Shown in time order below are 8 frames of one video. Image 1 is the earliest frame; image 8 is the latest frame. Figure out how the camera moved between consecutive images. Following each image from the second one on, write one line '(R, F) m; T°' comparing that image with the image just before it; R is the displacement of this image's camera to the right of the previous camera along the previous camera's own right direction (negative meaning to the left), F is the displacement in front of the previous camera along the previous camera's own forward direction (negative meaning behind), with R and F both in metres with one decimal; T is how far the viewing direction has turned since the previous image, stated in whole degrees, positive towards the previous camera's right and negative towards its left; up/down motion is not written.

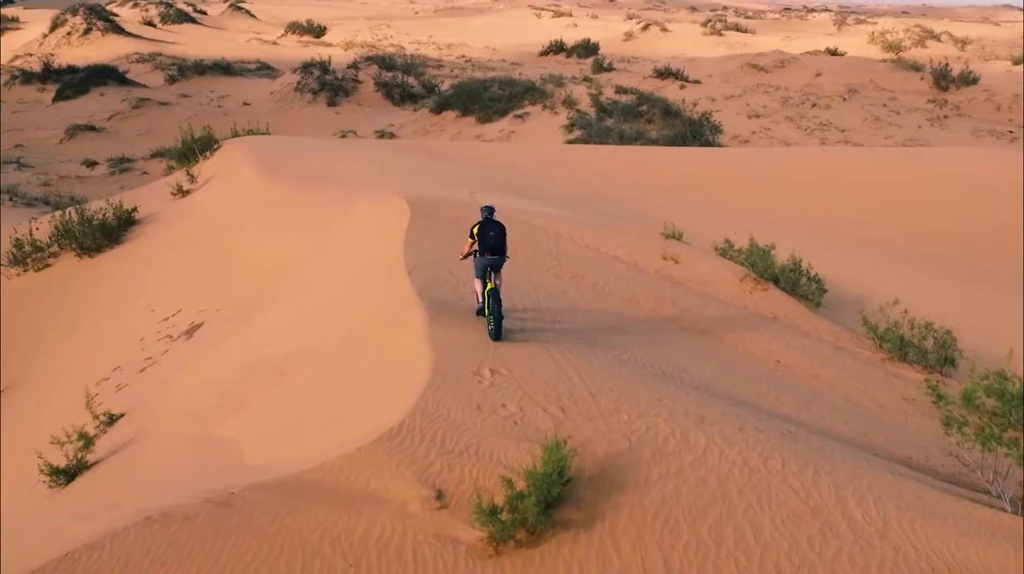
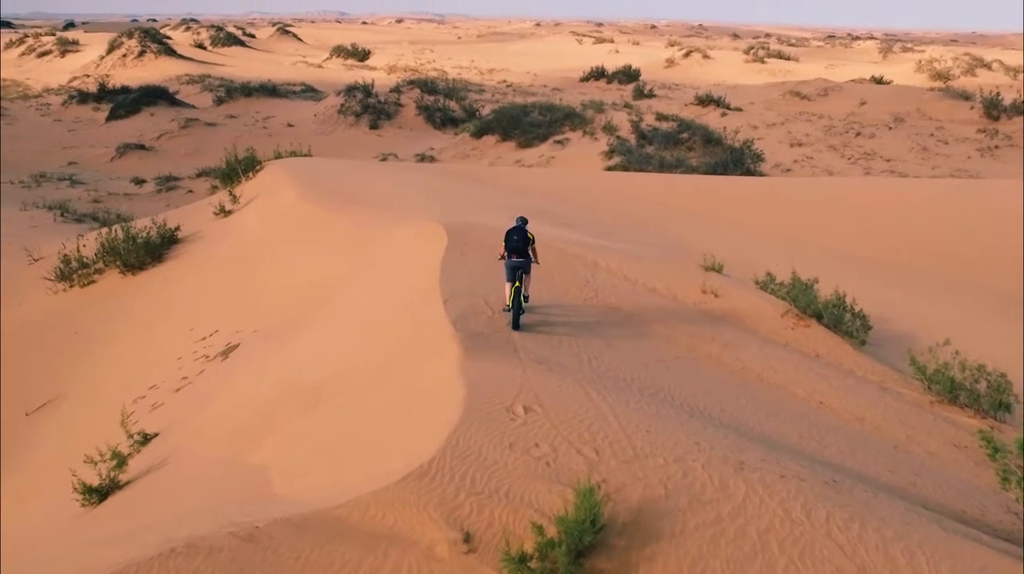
(0.0, +0.1) m; -3°
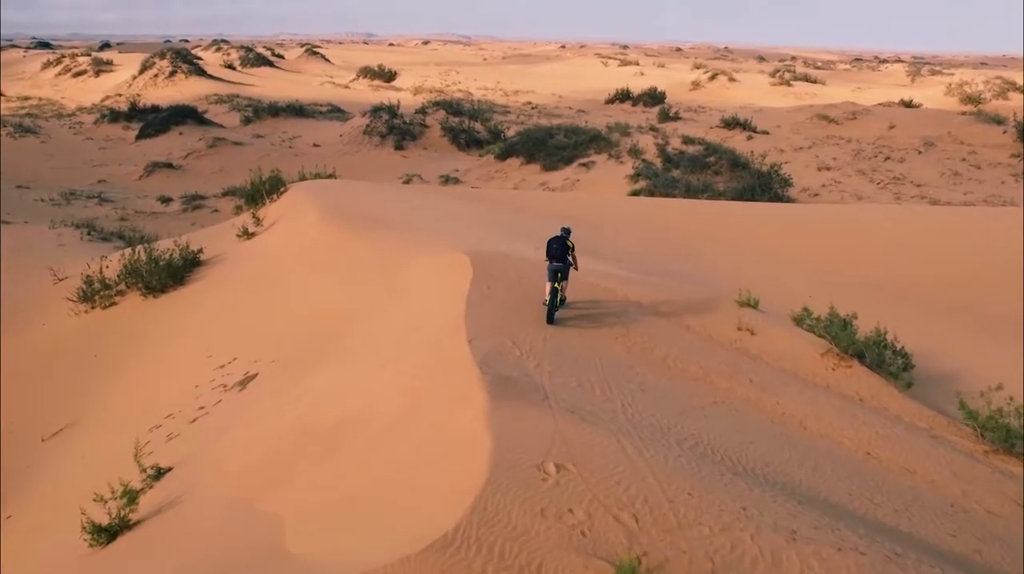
(0.0, +0.2) m; -2°
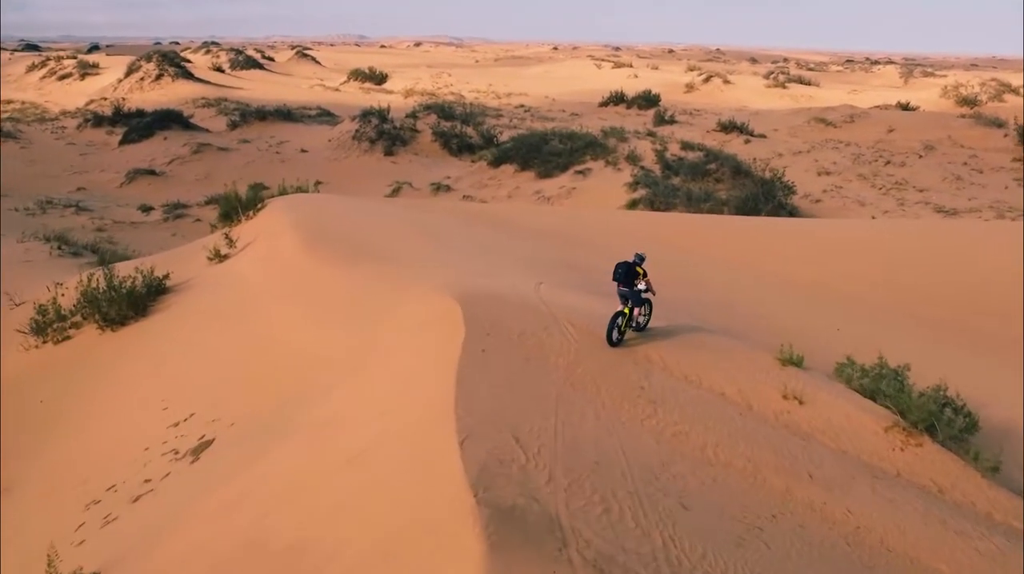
(0.0, +0.9) m; +1°
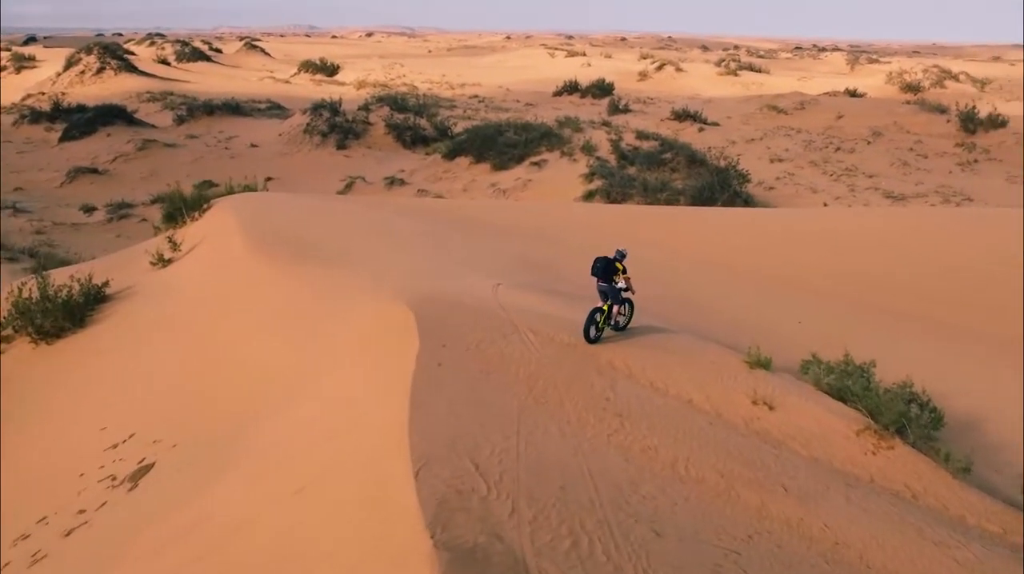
(0.0, +0.2) m; +3°
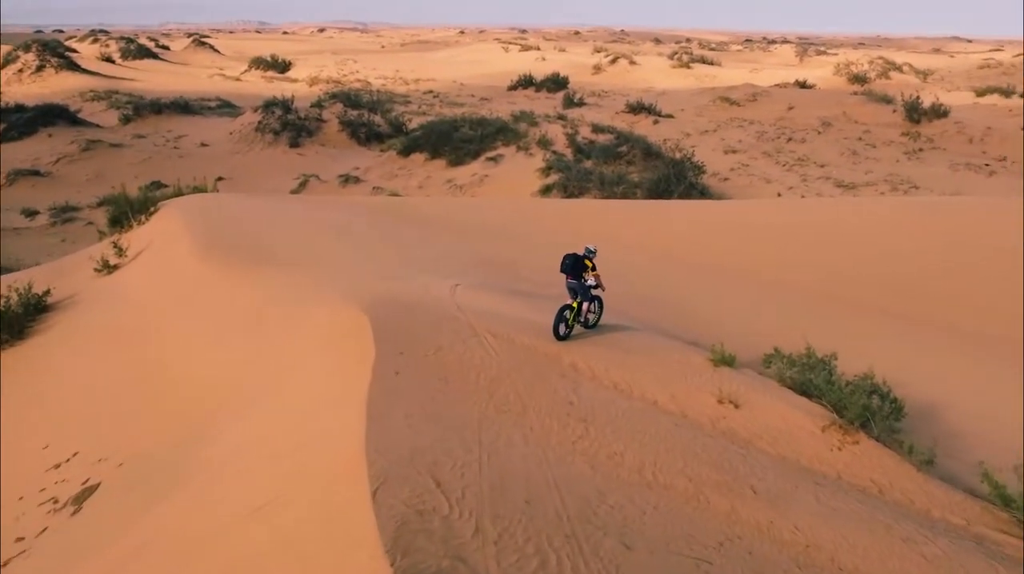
(0.0, +0.1) m; +3°
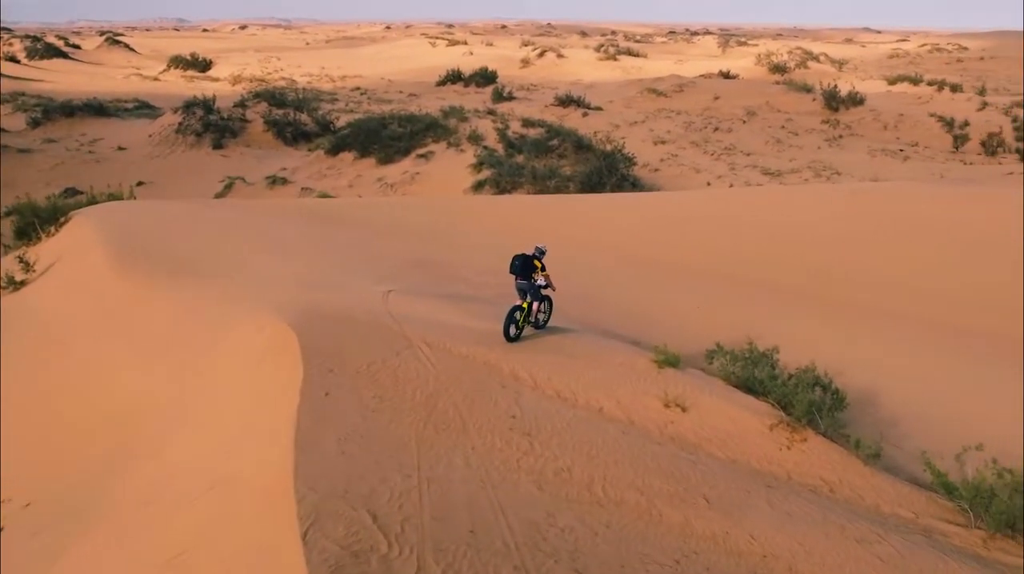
(0.0, +0.2) m; +5°
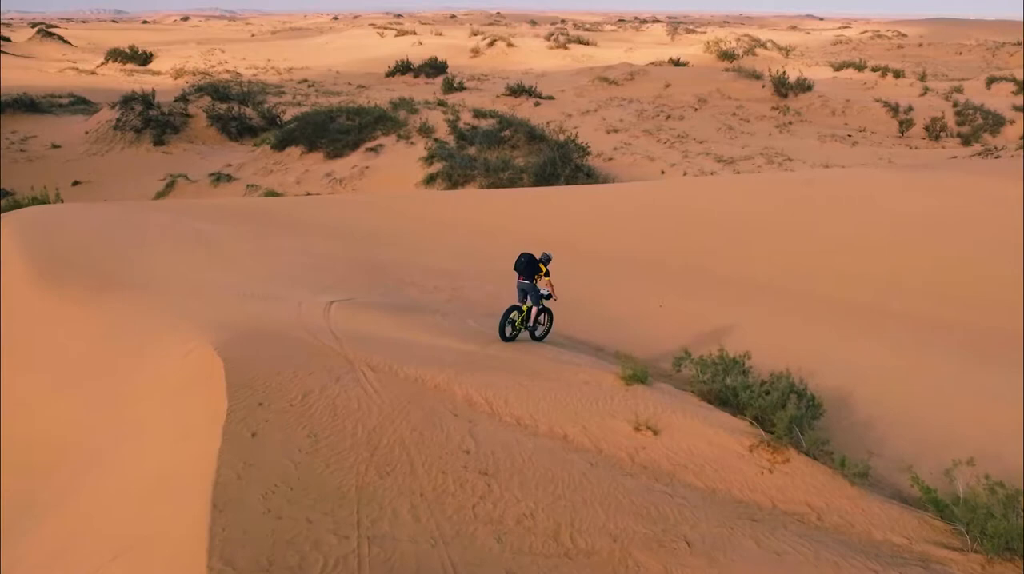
(0.0, +0.4) m; +3°
